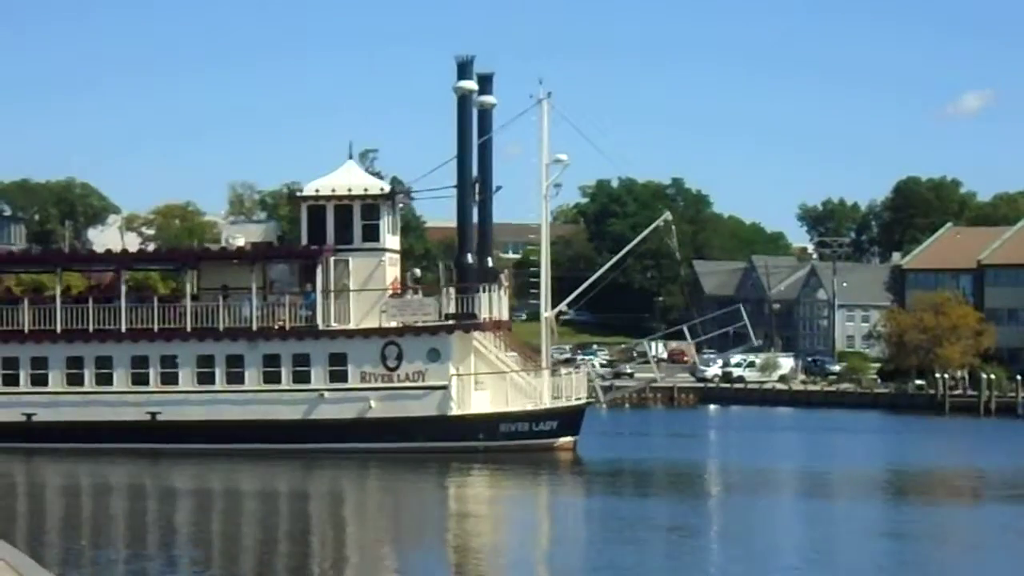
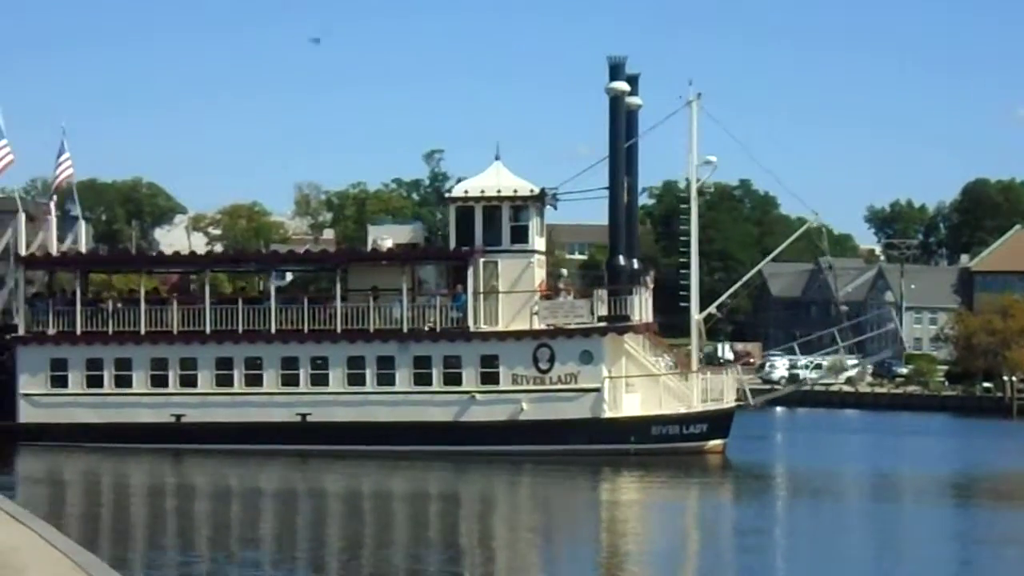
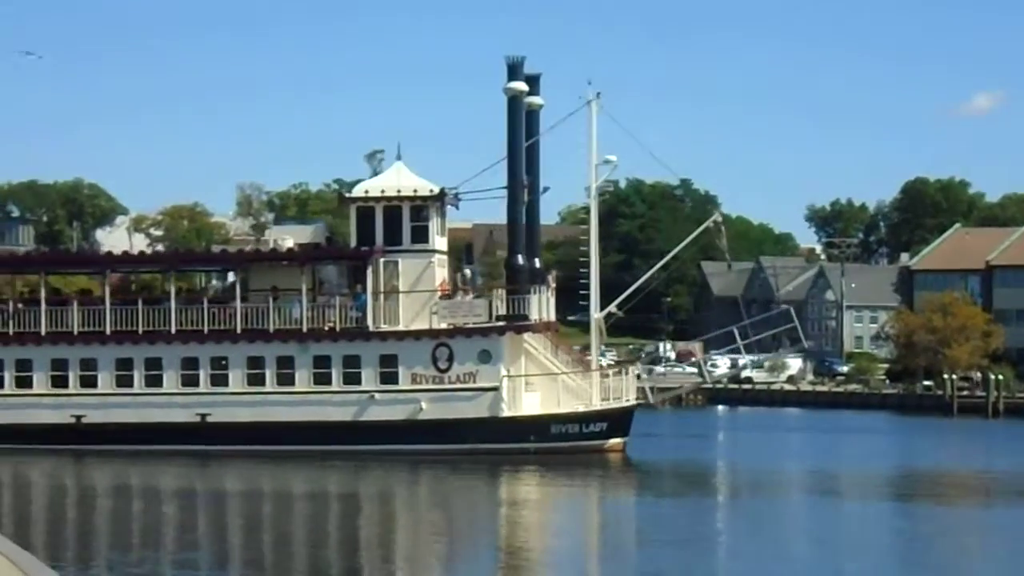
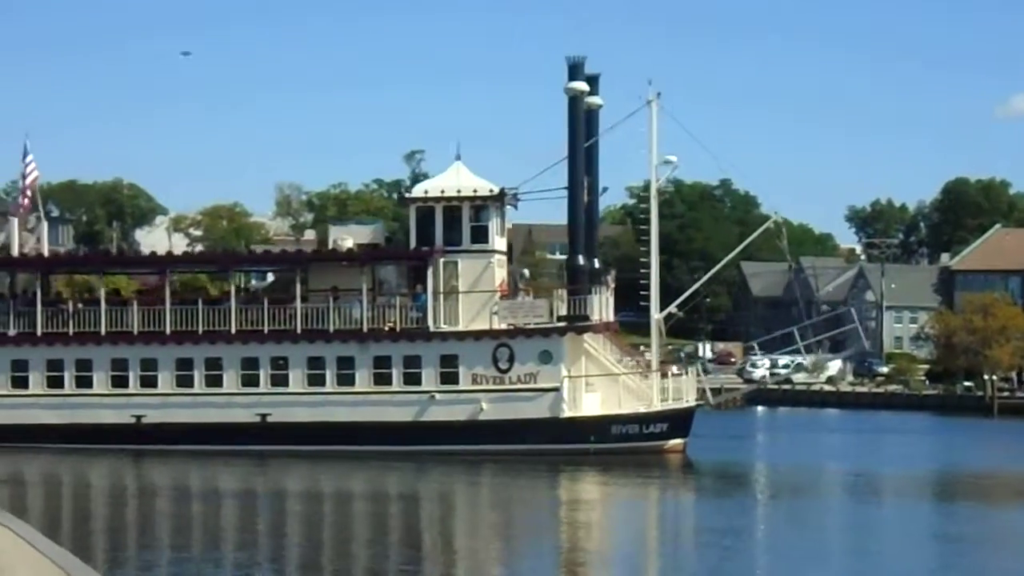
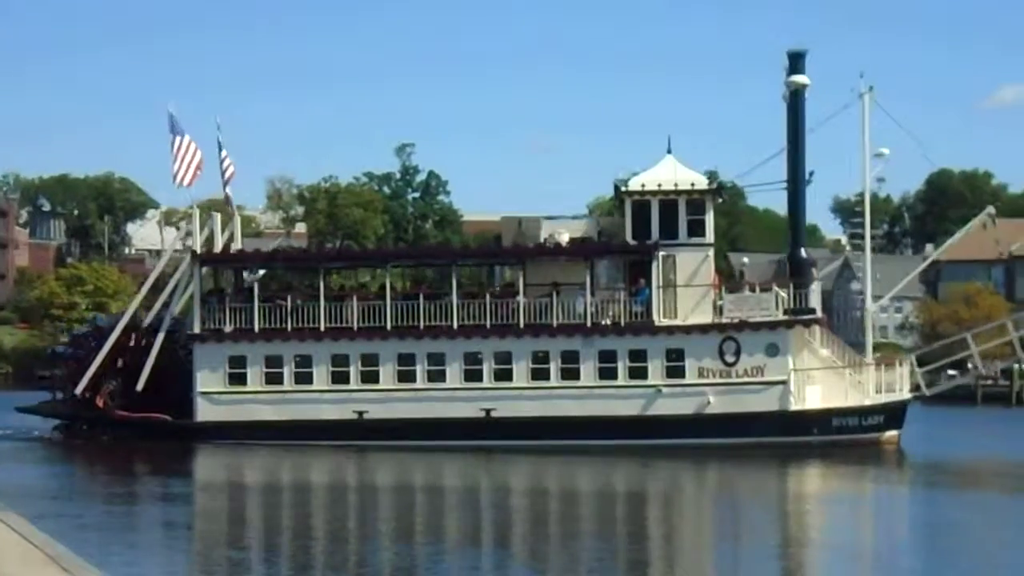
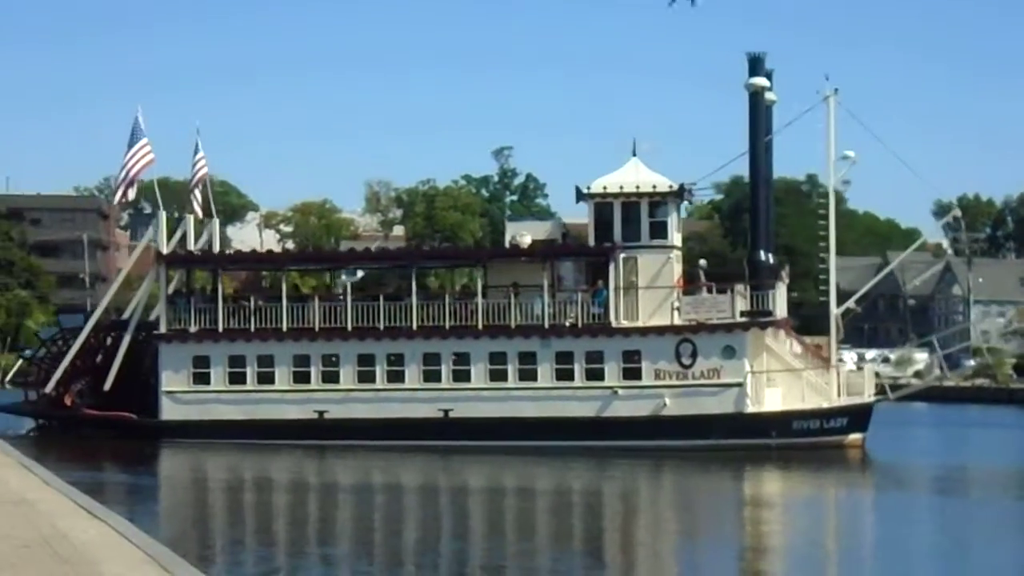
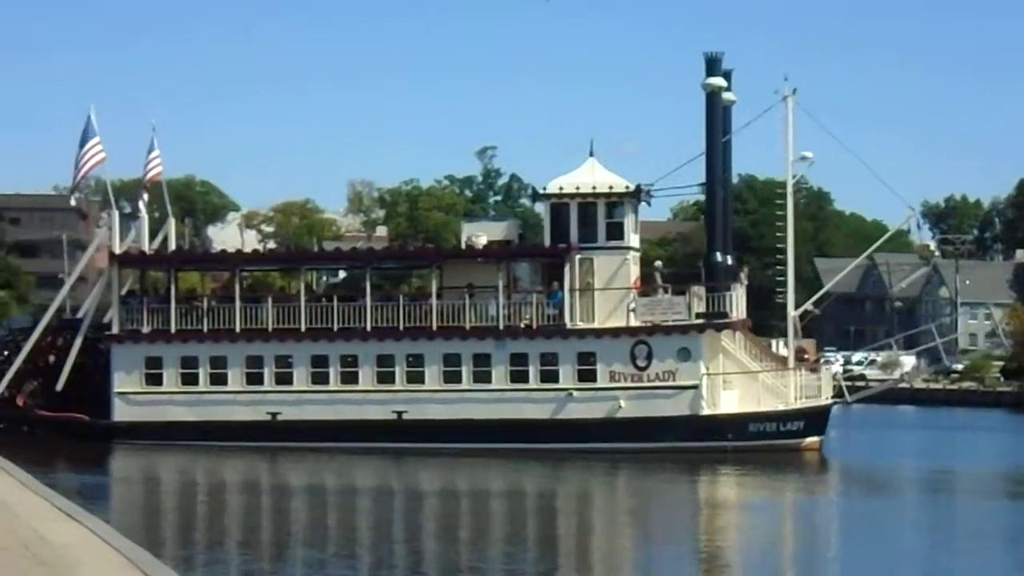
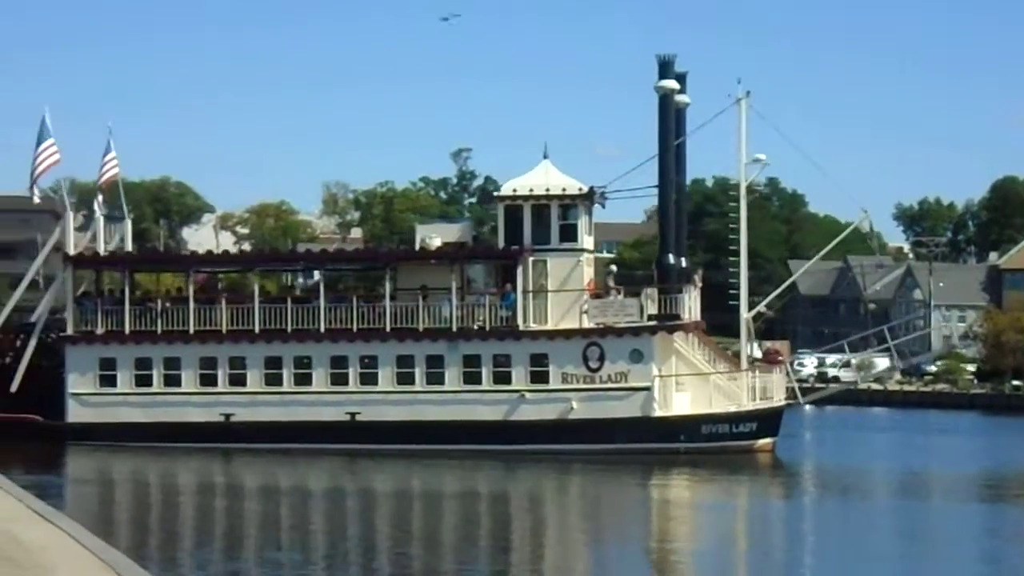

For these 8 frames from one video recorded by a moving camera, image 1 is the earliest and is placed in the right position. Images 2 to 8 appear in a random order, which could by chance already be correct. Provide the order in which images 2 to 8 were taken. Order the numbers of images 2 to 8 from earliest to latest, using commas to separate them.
3, 4, 2, 8, 7, 6, 5
